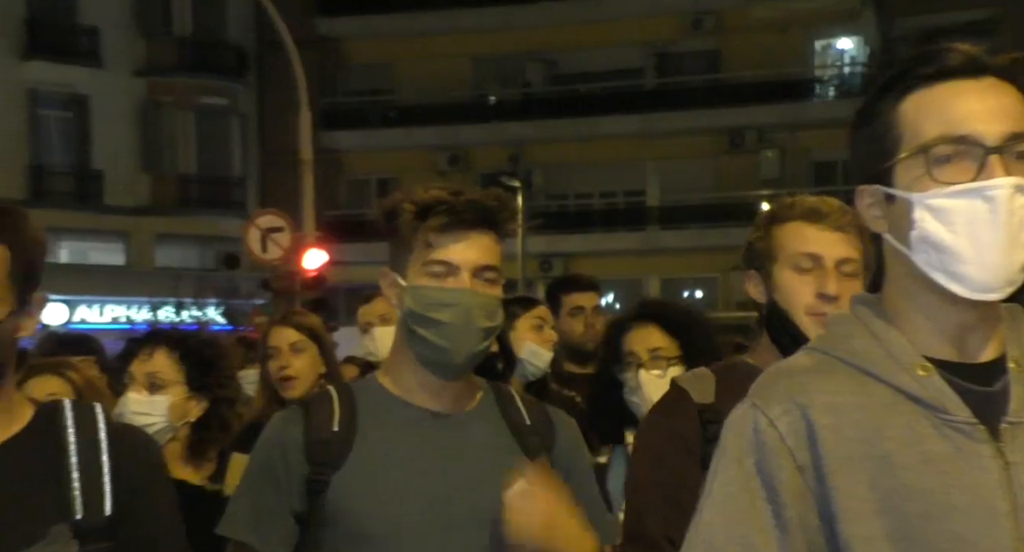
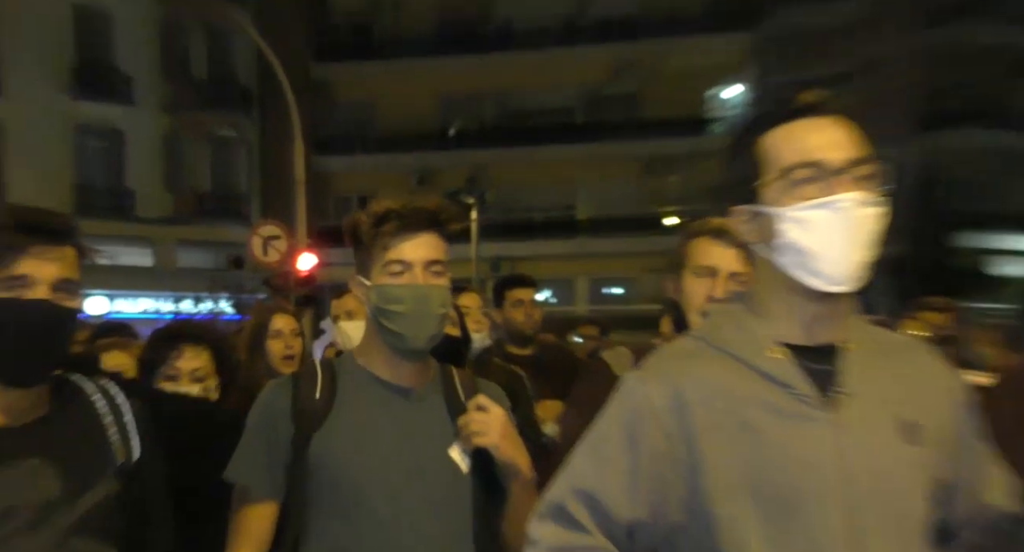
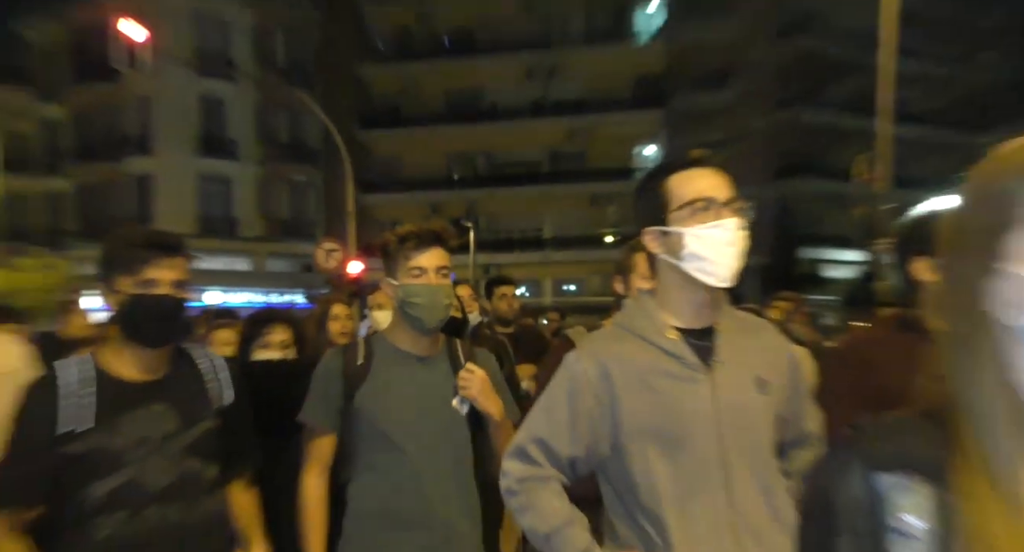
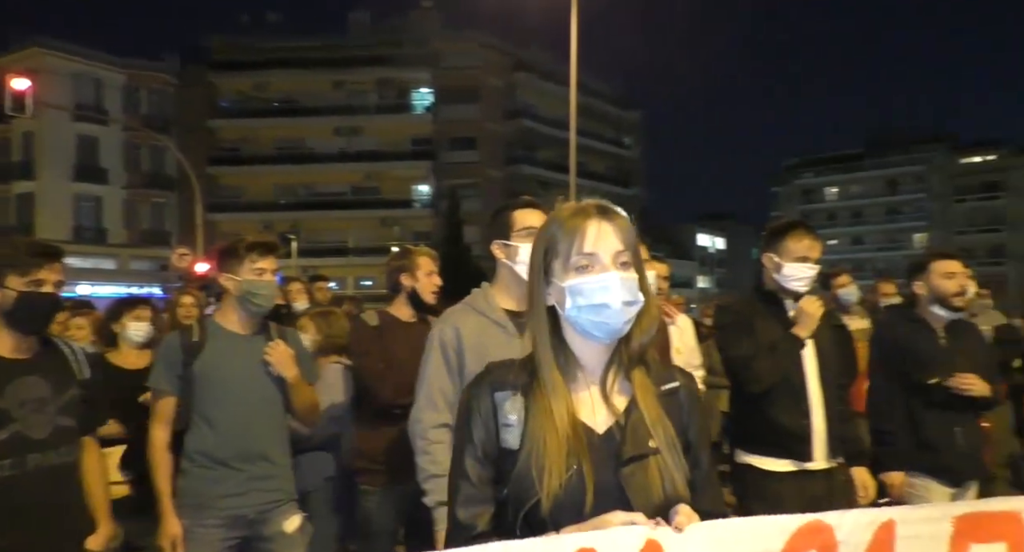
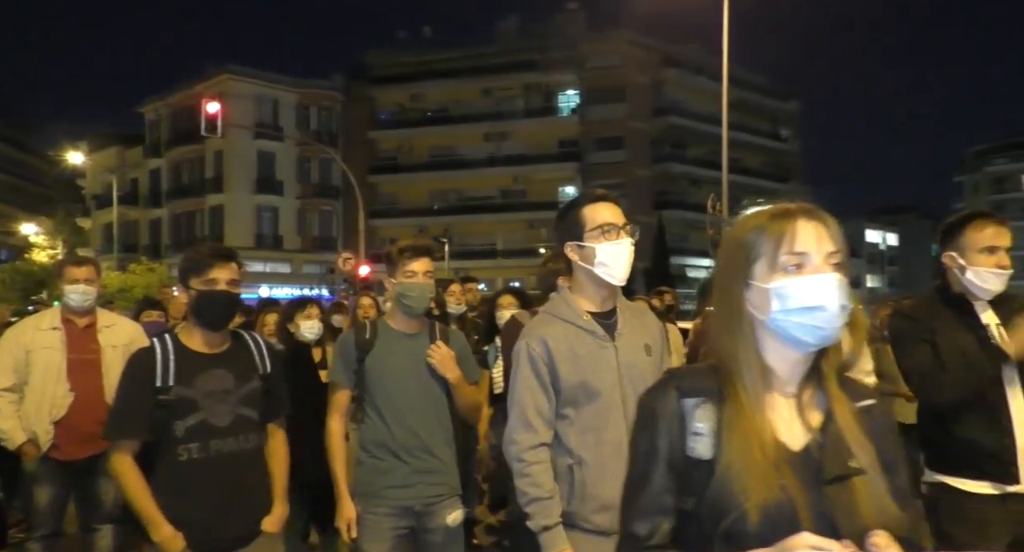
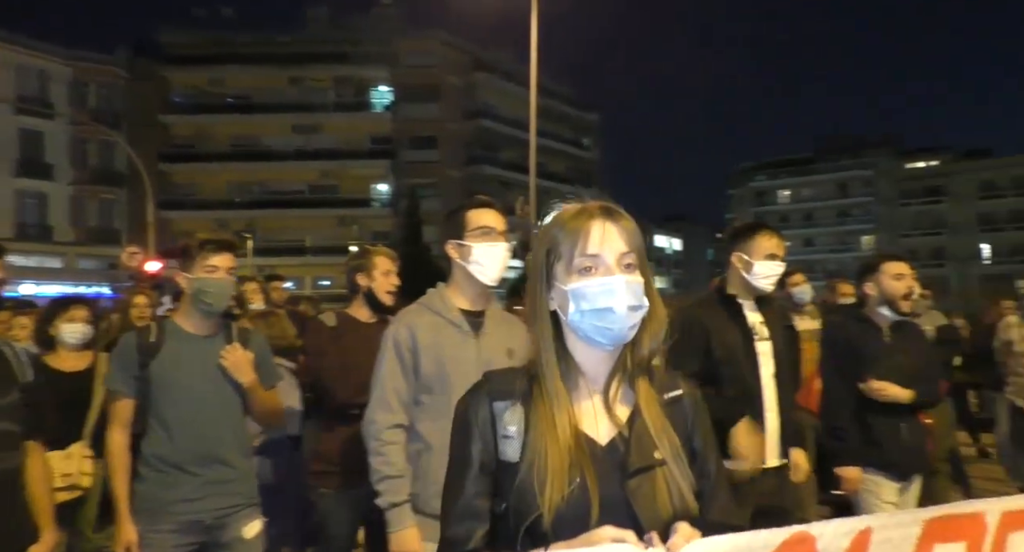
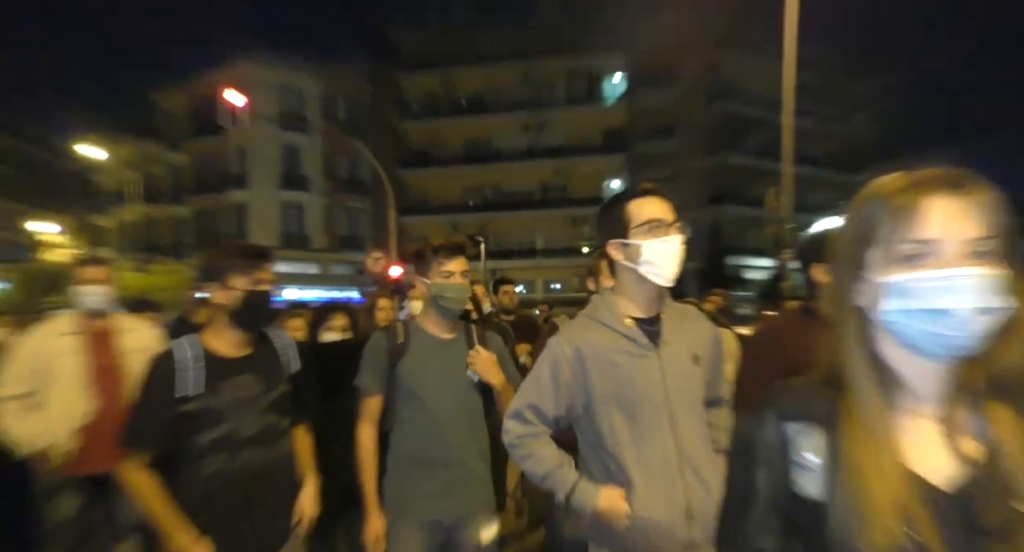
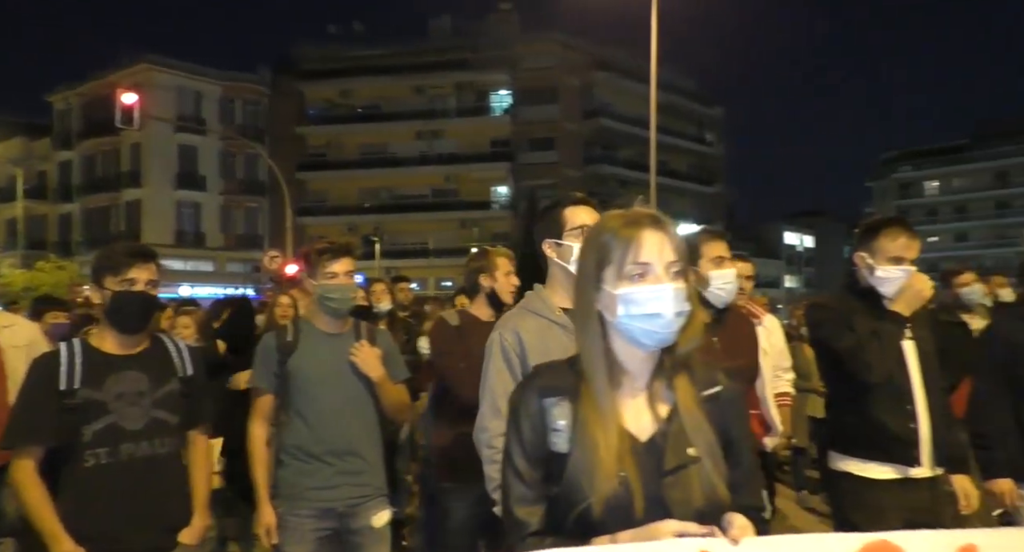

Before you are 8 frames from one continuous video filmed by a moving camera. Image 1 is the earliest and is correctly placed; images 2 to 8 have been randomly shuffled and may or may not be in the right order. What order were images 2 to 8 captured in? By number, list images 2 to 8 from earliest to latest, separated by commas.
2, 3, 7, 5, 8, 4, 6
